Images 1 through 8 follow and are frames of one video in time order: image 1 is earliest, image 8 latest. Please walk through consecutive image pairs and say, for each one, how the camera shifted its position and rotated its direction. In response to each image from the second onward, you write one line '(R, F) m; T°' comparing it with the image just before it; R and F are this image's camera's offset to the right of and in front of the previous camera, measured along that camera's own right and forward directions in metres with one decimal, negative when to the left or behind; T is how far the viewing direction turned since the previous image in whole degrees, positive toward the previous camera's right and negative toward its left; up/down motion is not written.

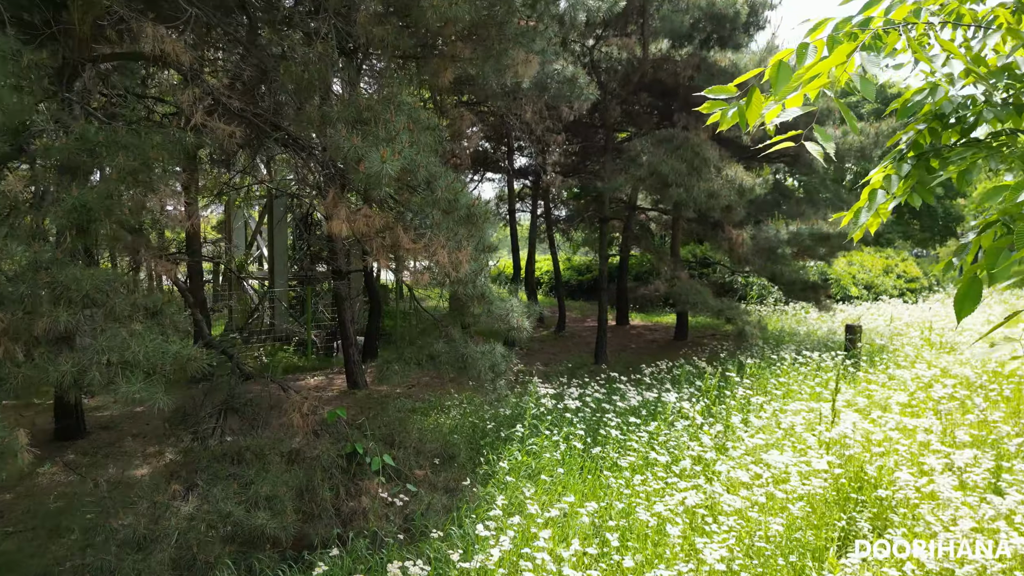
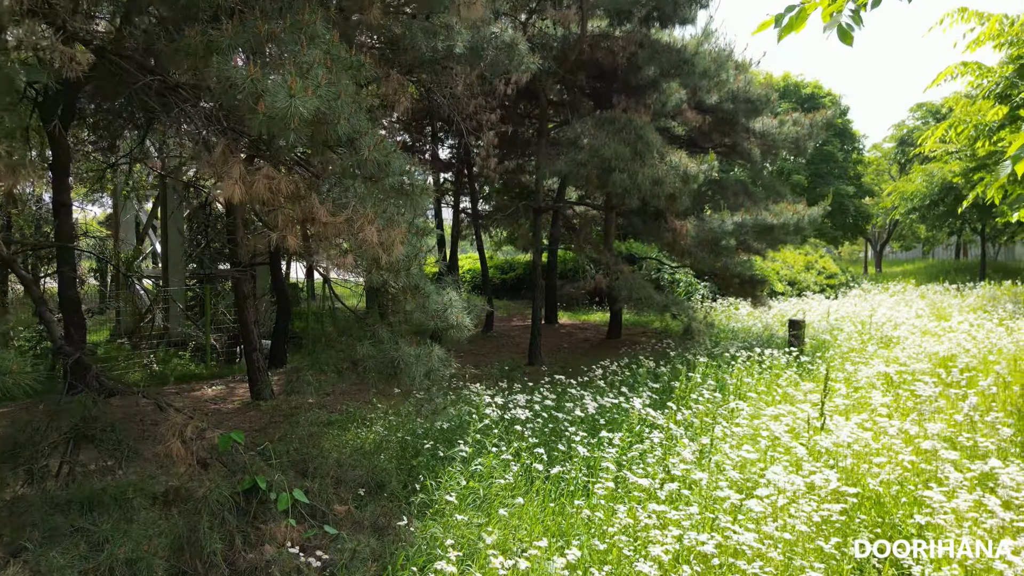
(-0.1, +0.8) m; +7°
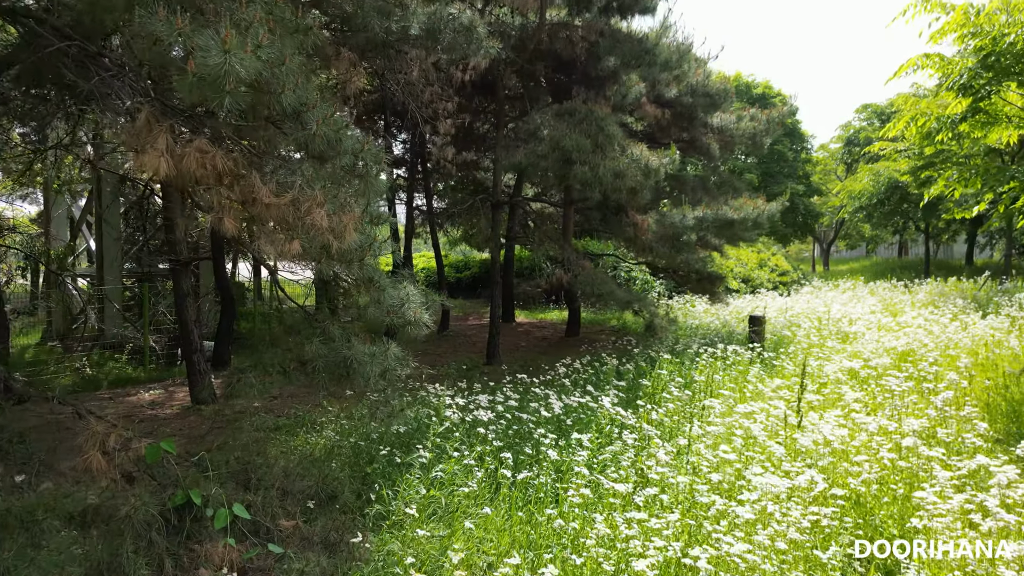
(-0.1, +0.3) m; +4°
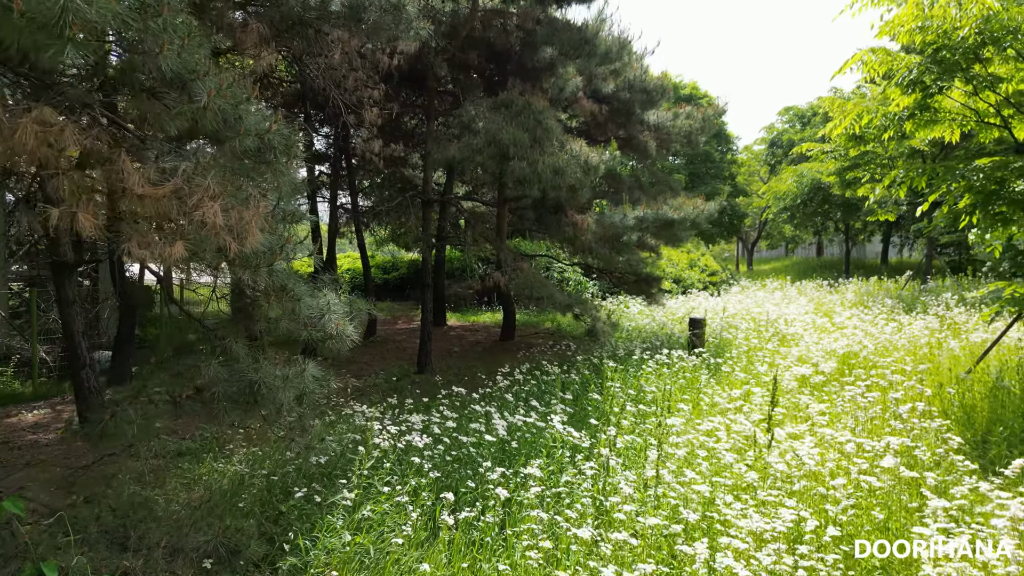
(-0.1, +0.5) m; +6°
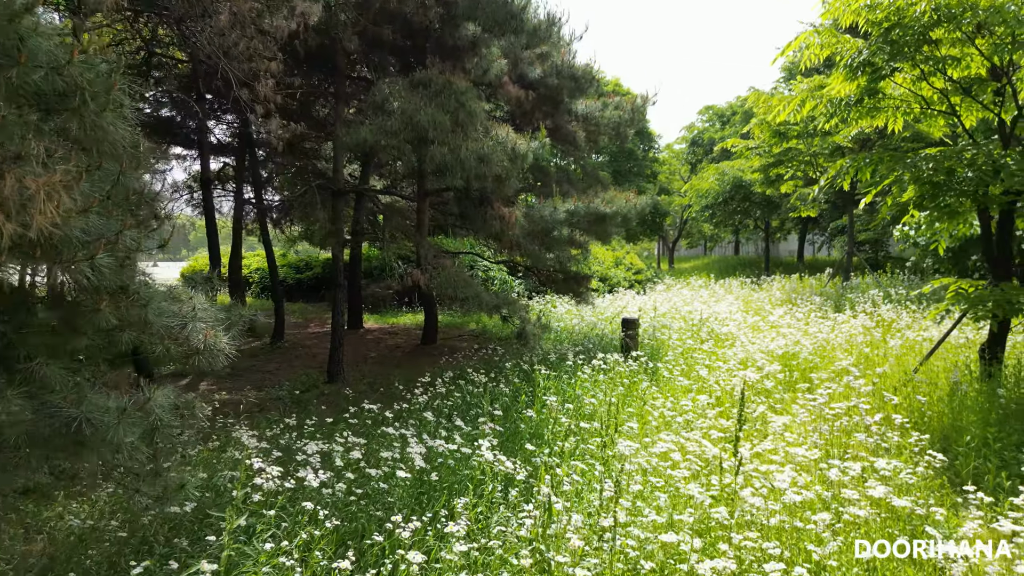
(0.0, +0.7) m; +6°
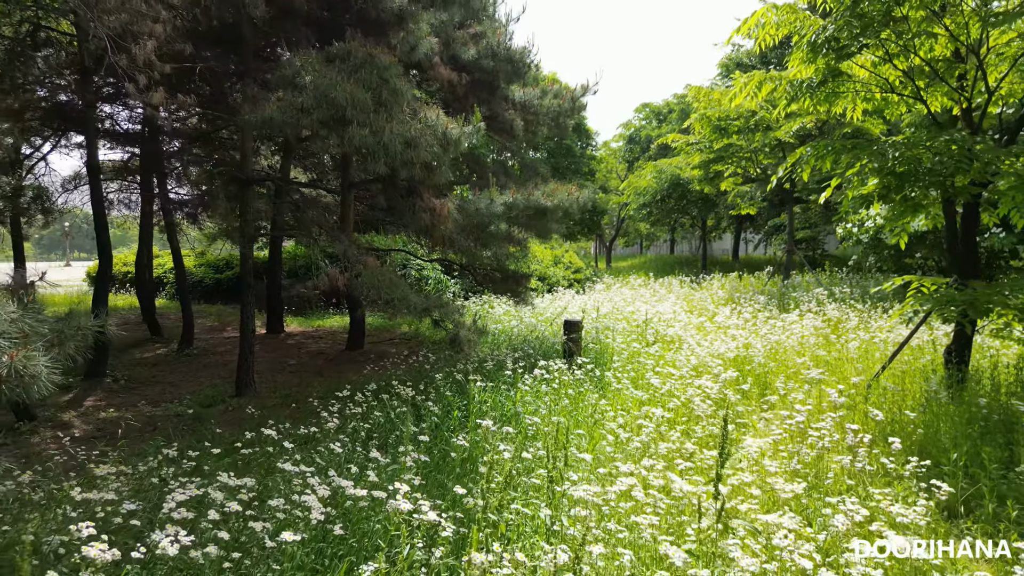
(0.0, +0.7) m; +5°
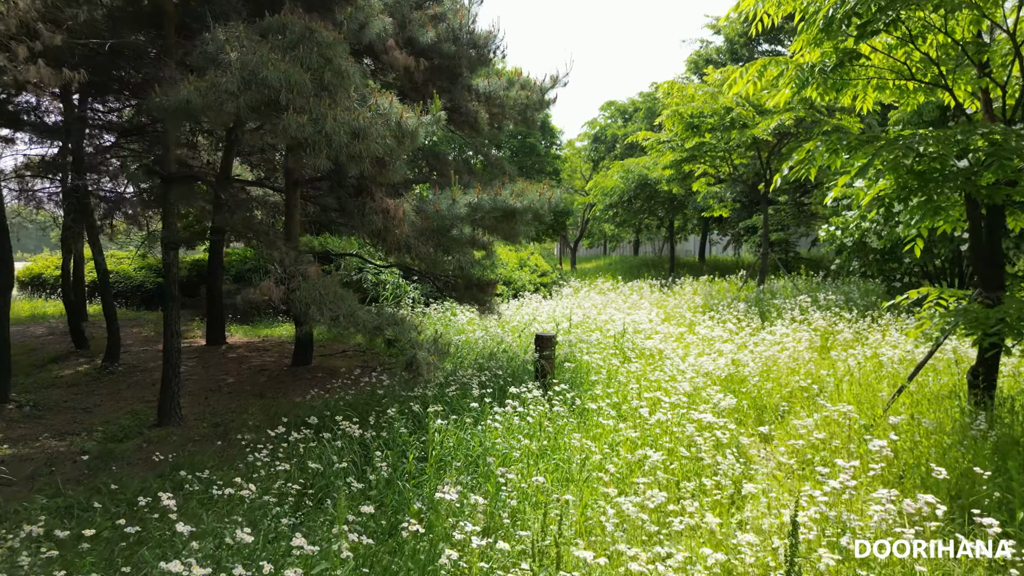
(0.0, +0.8) m; +3°
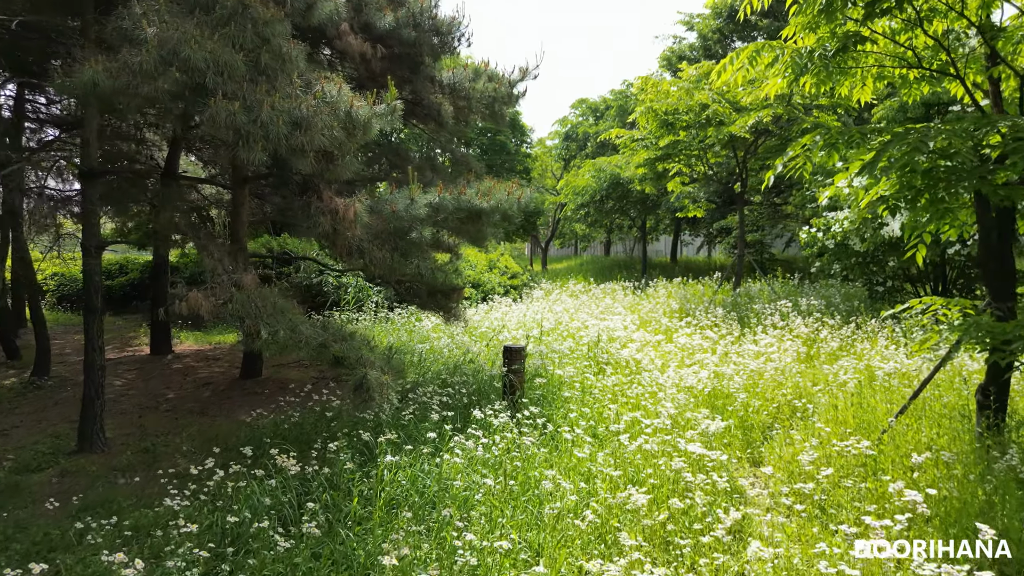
(0.0, +0.5) m; +2°
